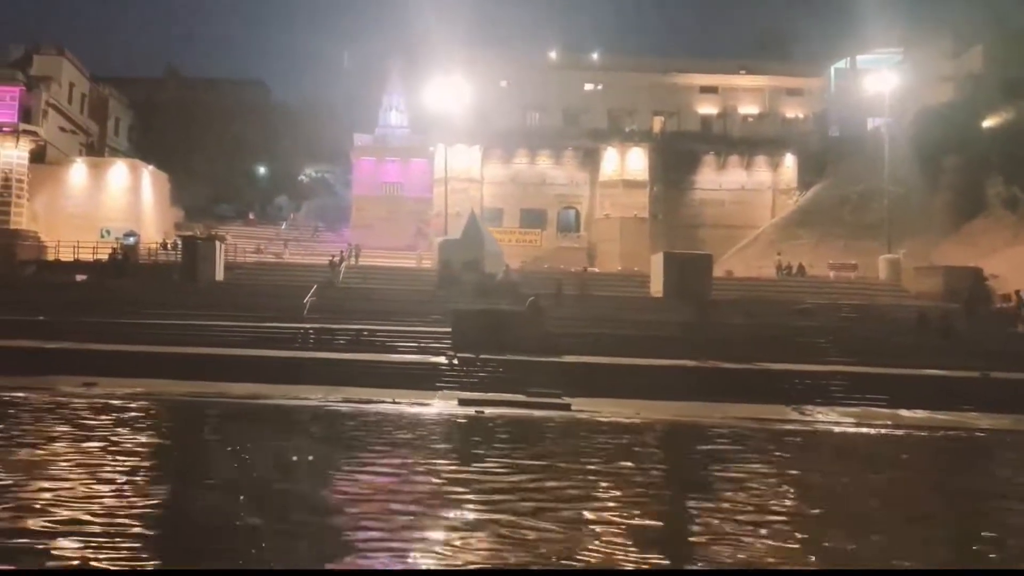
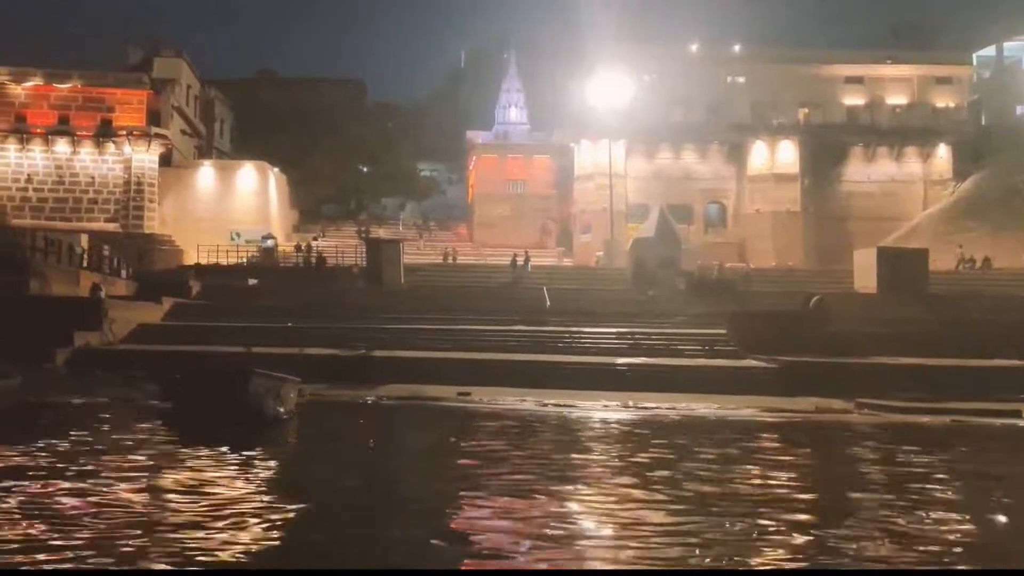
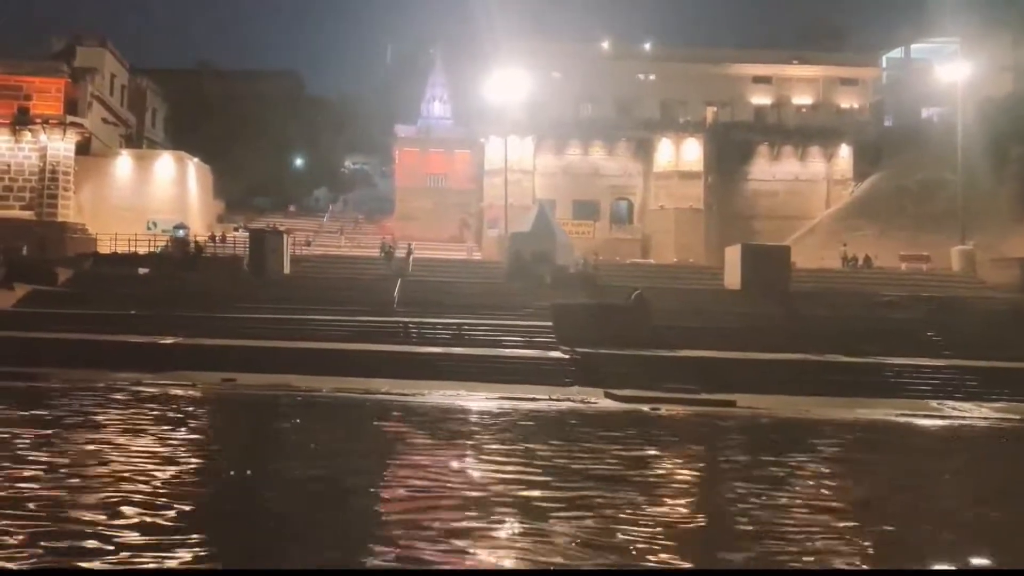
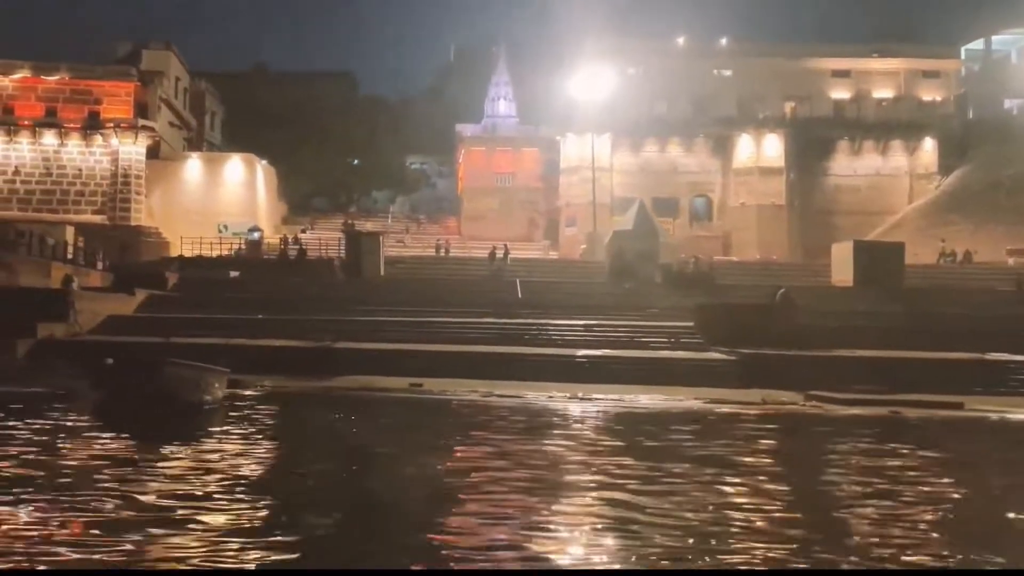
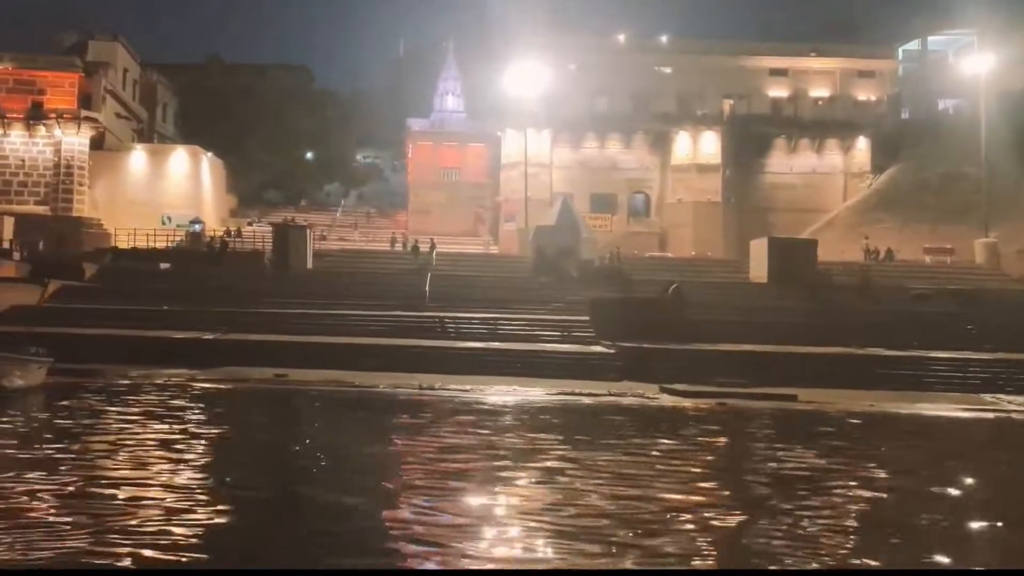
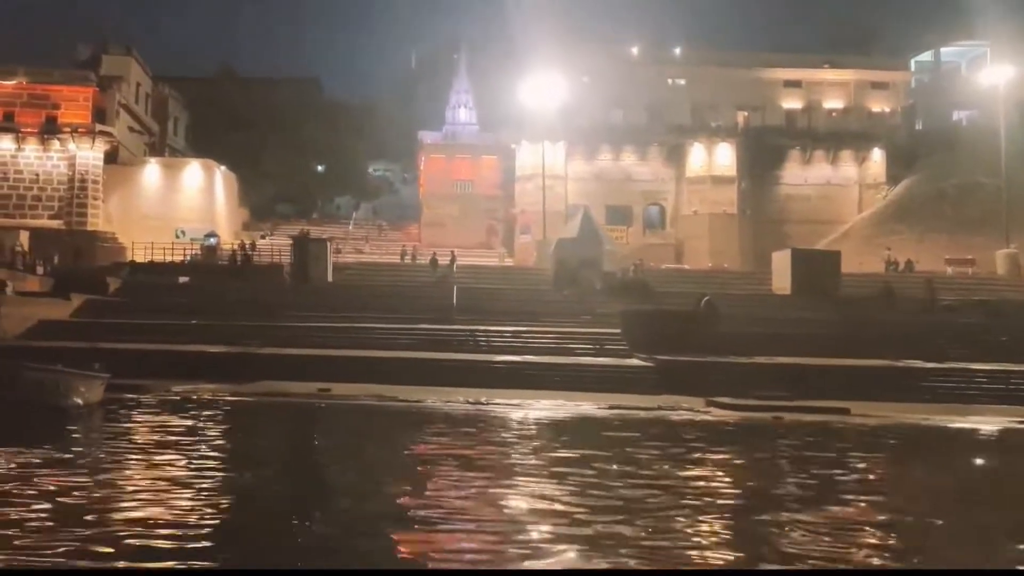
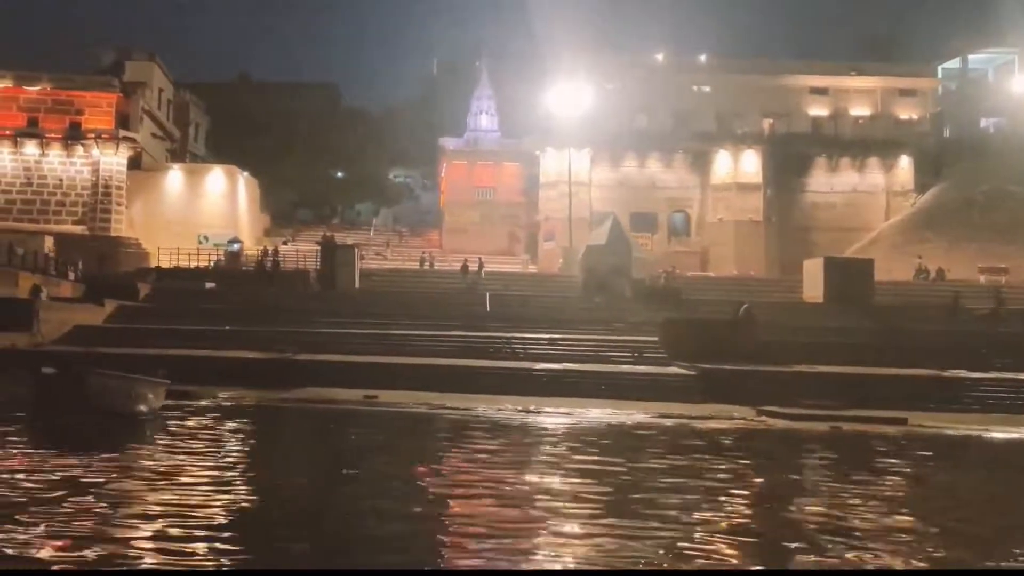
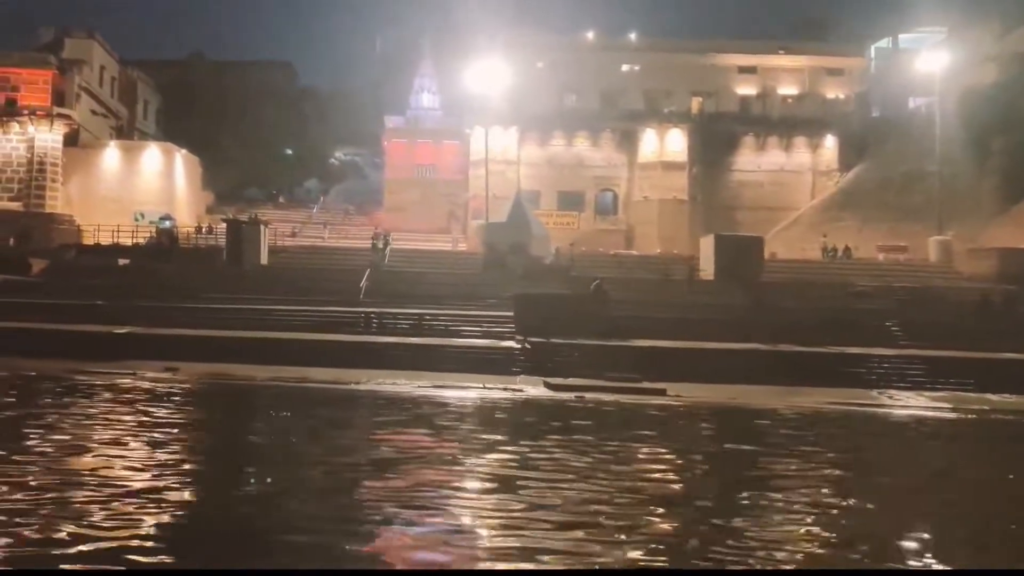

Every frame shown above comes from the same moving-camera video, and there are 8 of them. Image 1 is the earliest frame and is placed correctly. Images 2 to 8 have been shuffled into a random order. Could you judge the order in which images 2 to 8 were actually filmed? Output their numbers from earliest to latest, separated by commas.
8, 3, 5, 6, 7, 4, 2
